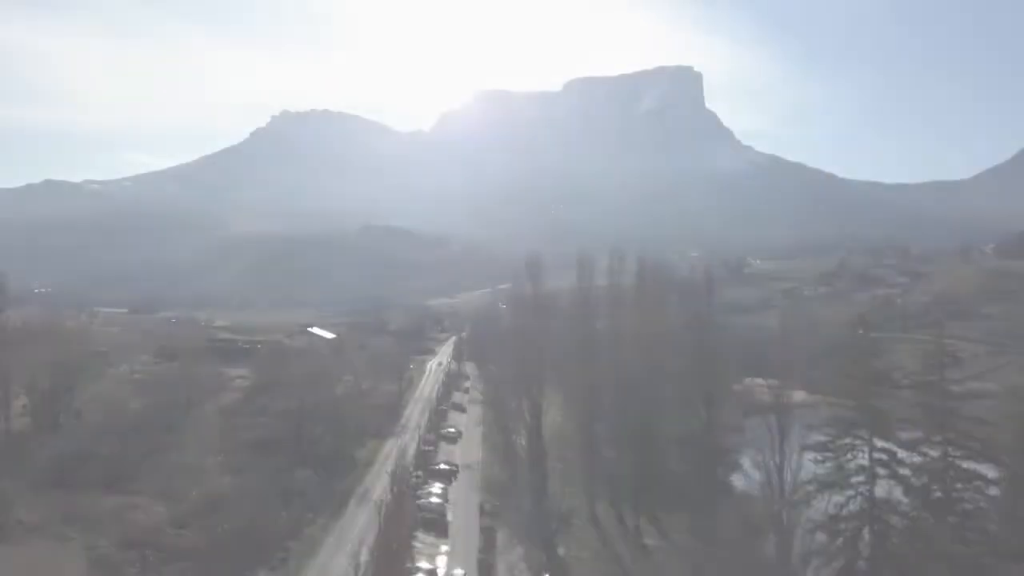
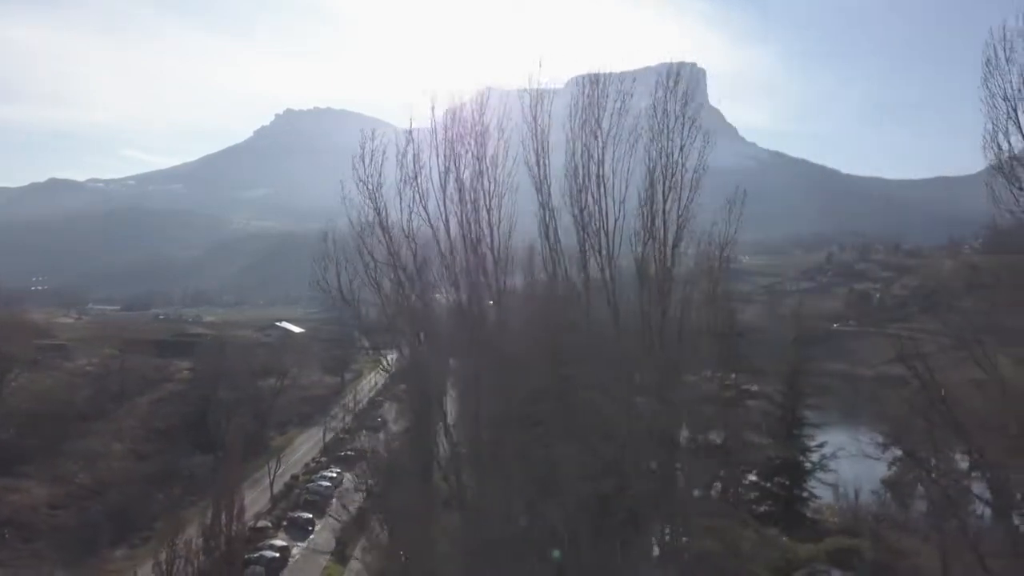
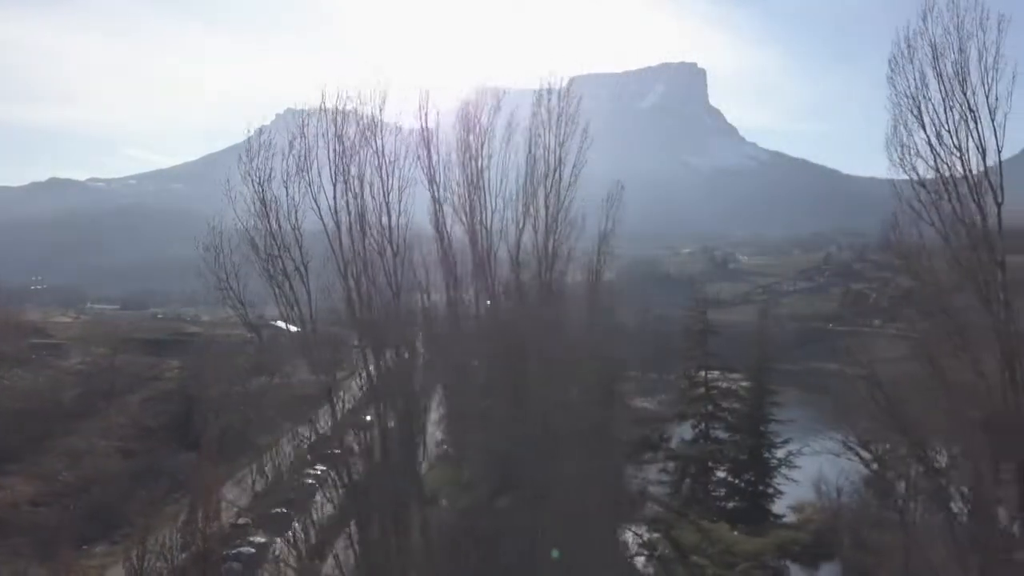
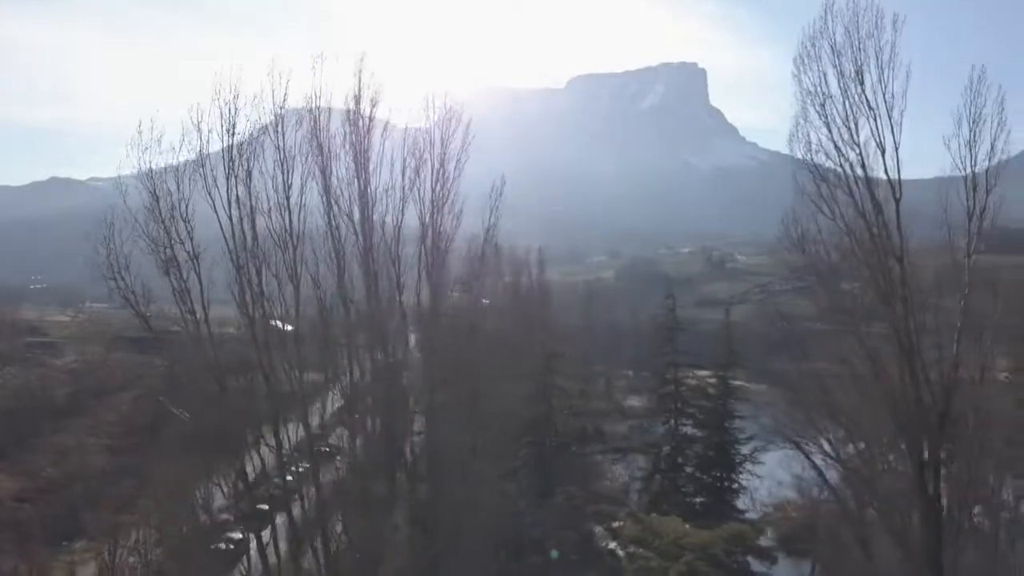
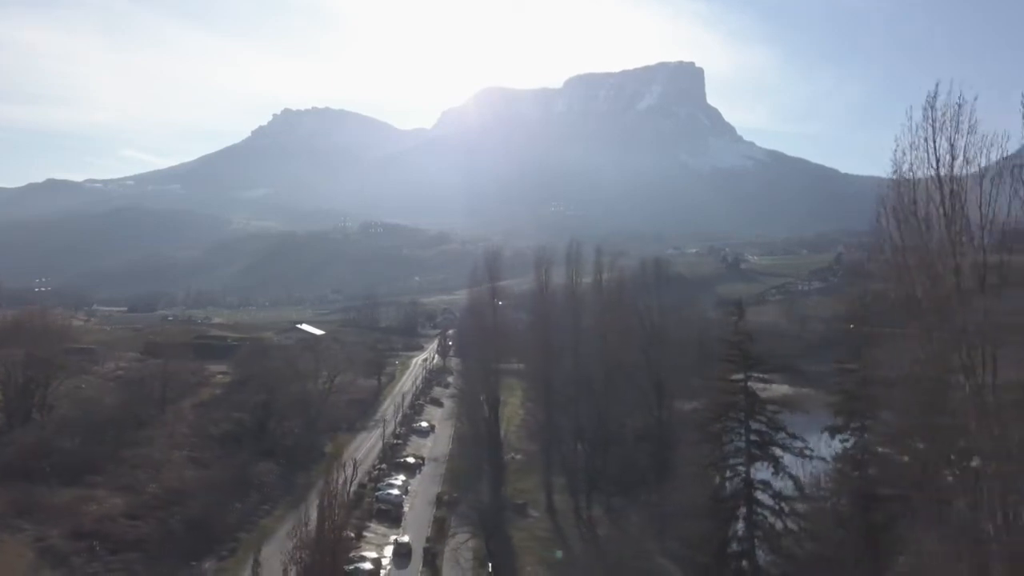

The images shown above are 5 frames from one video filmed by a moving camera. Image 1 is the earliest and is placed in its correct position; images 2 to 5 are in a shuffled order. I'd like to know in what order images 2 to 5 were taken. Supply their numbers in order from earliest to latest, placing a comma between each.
5, 2, 3, 4
